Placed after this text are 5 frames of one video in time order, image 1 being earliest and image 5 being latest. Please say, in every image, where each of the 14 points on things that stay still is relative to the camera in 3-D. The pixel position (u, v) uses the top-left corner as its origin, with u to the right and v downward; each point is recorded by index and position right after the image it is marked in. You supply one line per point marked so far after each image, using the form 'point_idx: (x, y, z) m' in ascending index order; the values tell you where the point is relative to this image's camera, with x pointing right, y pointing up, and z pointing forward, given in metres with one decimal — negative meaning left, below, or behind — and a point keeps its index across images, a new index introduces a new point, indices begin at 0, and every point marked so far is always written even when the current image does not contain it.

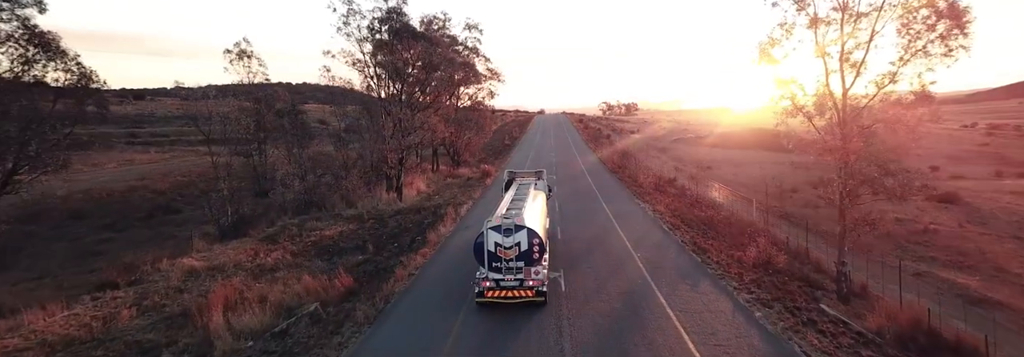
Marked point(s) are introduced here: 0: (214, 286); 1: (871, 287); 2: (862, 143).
0: (-8.3, -3.0, +13.5) m
1: (+10.4, -3.1, +14.2) m
2: (+9.4, +0.9, +13.1) m
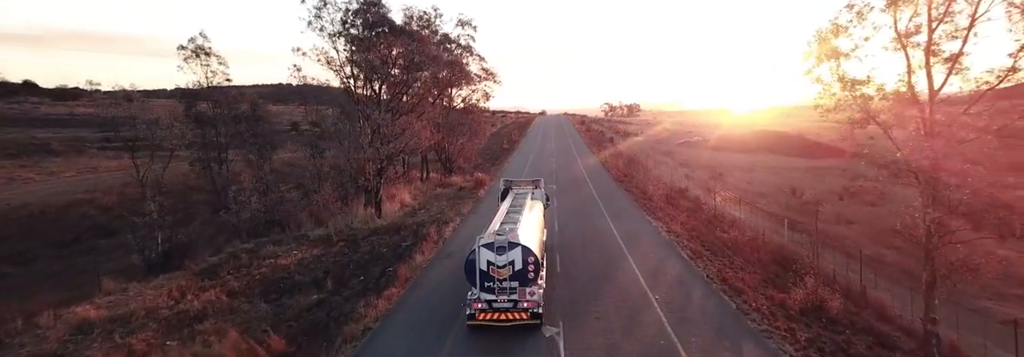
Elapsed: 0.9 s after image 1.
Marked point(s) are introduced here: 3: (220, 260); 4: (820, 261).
0: (-8.6, -3.6, +10.2) m
1: (+10.0, -3.8, +10.9) m
2: (+9.0, +0.3, +9.7) m
3: (-10.1, -2.8, +17.0) m
4: (+11.1, -3.0, +17.7) m
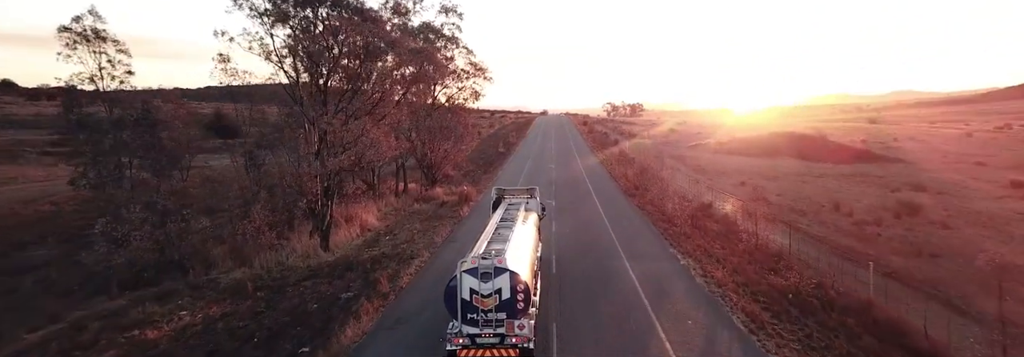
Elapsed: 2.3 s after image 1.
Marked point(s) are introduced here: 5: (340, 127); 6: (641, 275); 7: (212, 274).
0: (-9.3, -4.5, +4.6) m
1: (+9.4, -4.6, +5.2) m
2: (+8.3, -0.5, +4.1) m
3: (-10.7, -3.7, +11.3) m
4: (+10.5, -3.8, +12.0) m
5: (-6.8, +2.0, +19.4) m
6: (+4.7, -3.4, +17.7) m
7: (-9.9, -3.2, +16.2) m
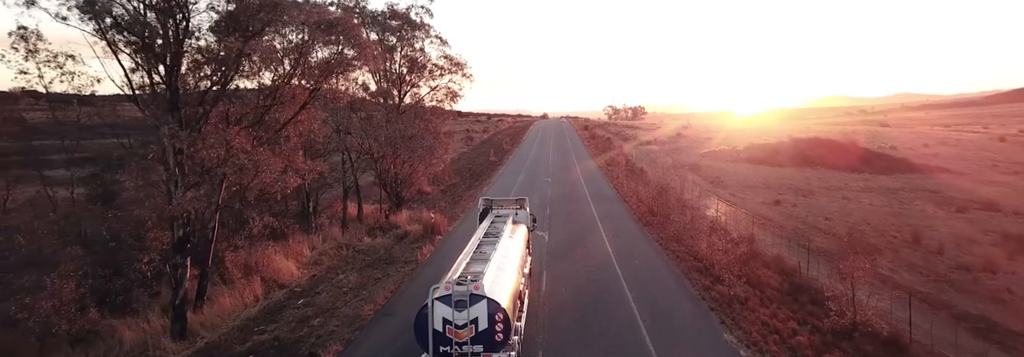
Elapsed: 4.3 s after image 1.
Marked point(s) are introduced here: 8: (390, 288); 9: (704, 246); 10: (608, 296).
0: (-10.2, -5.5, -2.6) m
1: (+8.5, -5.7, -2.1) m
2: (+7.4, -1.6, -3.2) m
3: (-11.6, -4.8, +4.1) m
4: (+9.6, -4.9, +4.7) m
5: (-7.8, +0.9, +12.2) m
6: (+3.7, -4.5, +10.5) m
7: (-10.8, -4.3, +9.0) m
8: (-4.1, -3.6, +16.6) m
9: (+7.7, -2.7, +19.7) m
10: (+3.0, -4.2, +13.1) m
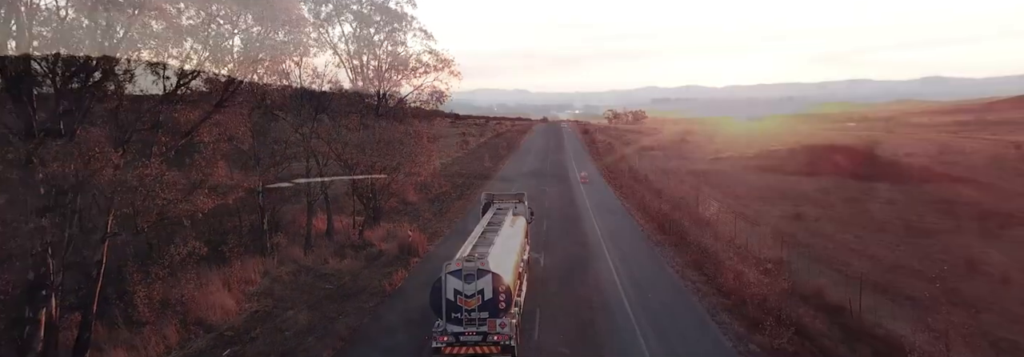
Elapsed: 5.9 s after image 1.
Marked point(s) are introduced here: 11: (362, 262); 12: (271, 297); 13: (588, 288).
0: (-10.6, -5.8, -6.0) m
1: (+8.1, -6.1, -5.5) m
2: (+7.0, -1.9, -6.5) m
3: (-12.0, -5.1, +0.7) m
4: (+9.2, -5.4, +1.4) m
5: (-8.2, +0.5, +8.9) m
6: (+3.3, -5.0, +7.1) m
7: (-11.2, -4.7, +5.6) m
8: (-4.5, -4.1, +13.2) m
9: (+7.3, -3.3, +16.4) m
10: (+2.6, -4.7, +9.8) m
11: (-6.1, -3.4, +19.7) m
12: (-7.8, -3.9, +16.0) m
13: (+2.5, -4.1, +15.1) m
